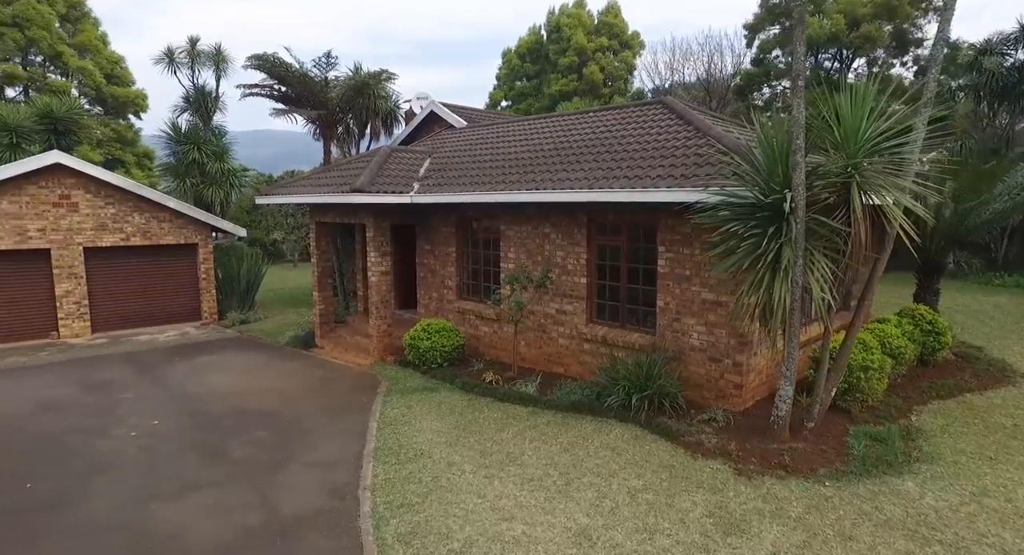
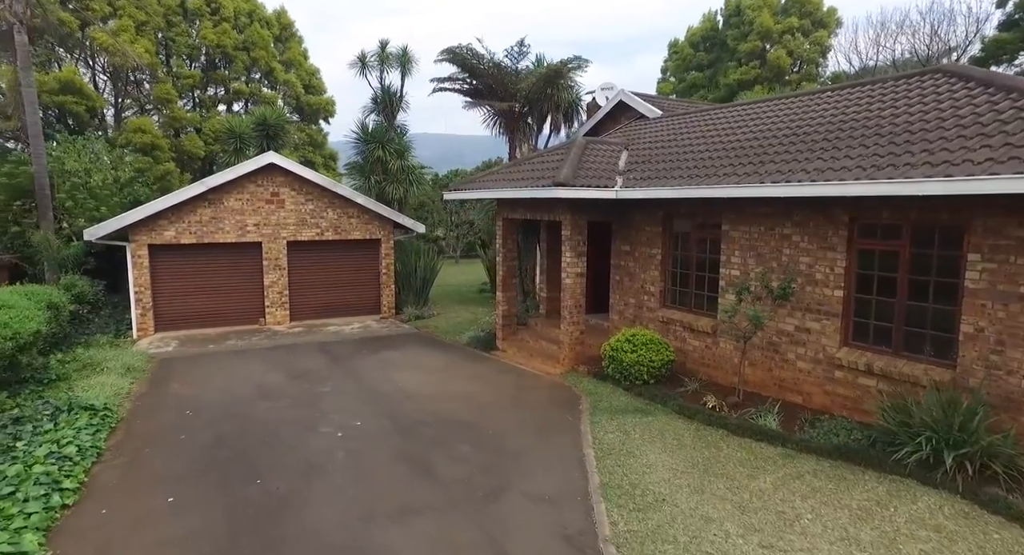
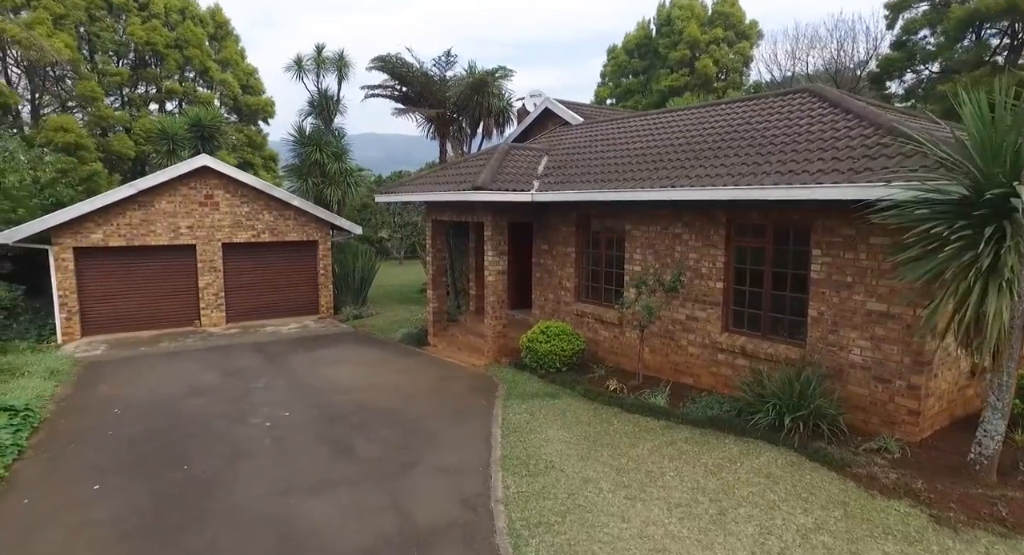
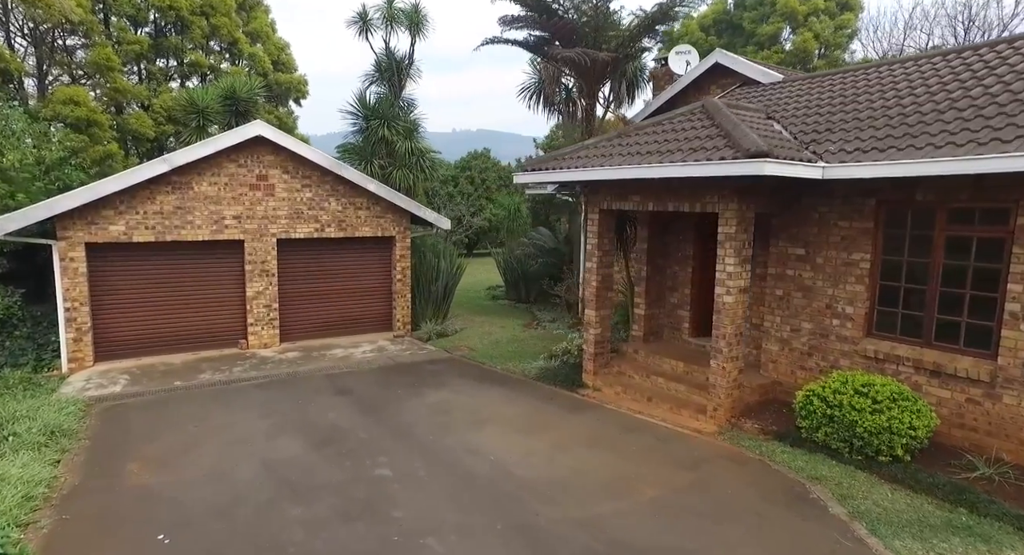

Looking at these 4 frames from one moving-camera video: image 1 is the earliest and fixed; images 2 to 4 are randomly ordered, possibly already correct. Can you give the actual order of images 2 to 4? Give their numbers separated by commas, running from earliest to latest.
3, 2, 4
